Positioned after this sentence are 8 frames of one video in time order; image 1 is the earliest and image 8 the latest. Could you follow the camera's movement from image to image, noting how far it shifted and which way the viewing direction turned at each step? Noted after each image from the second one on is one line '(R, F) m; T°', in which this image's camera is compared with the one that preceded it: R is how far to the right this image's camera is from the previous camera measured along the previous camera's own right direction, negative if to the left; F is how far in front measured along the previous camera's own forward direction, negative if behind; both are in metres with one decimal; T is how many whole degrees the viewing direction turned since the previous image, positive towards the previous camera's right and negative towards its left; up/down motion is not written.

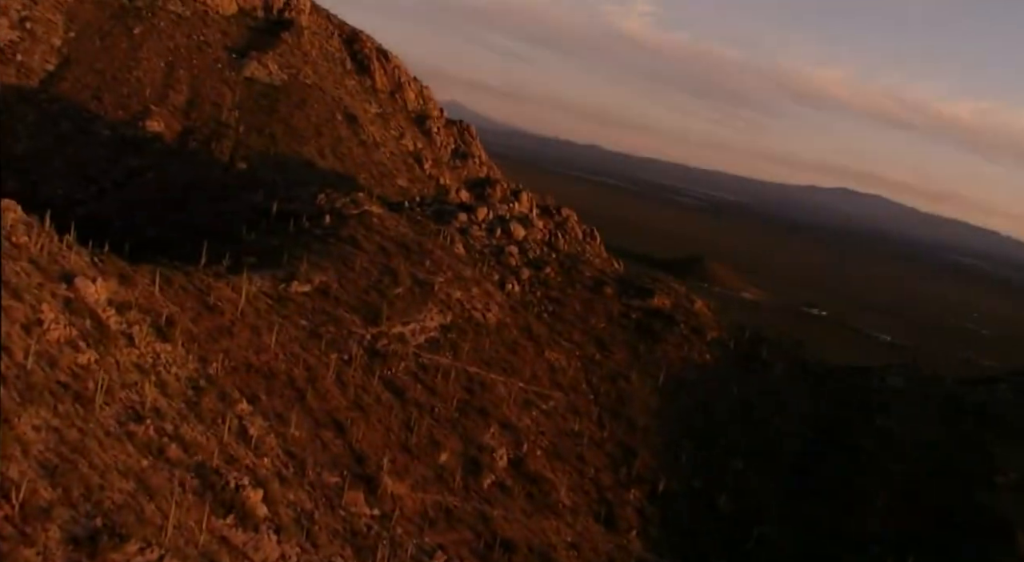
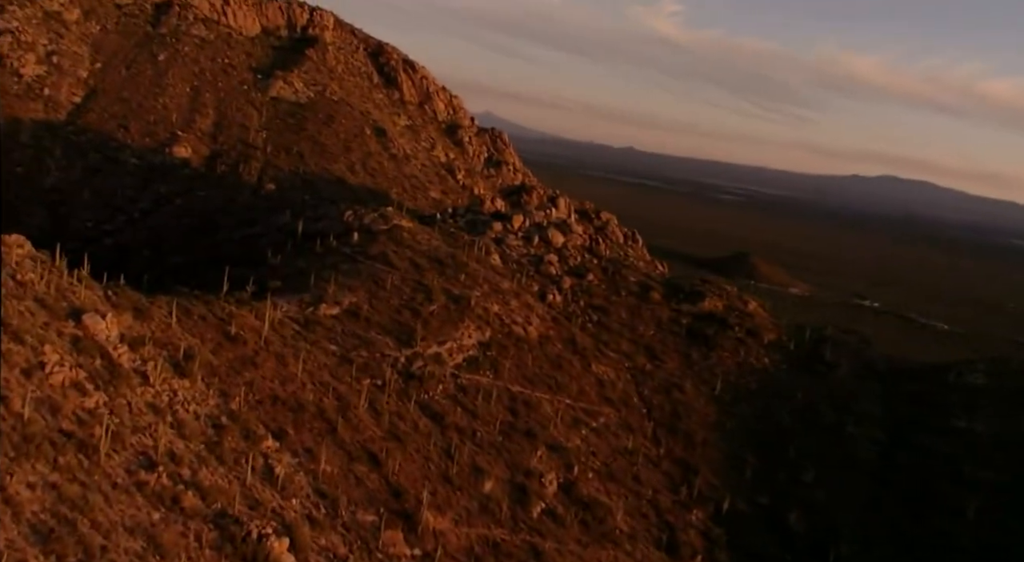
(+0.1, +1.8) m; -2°
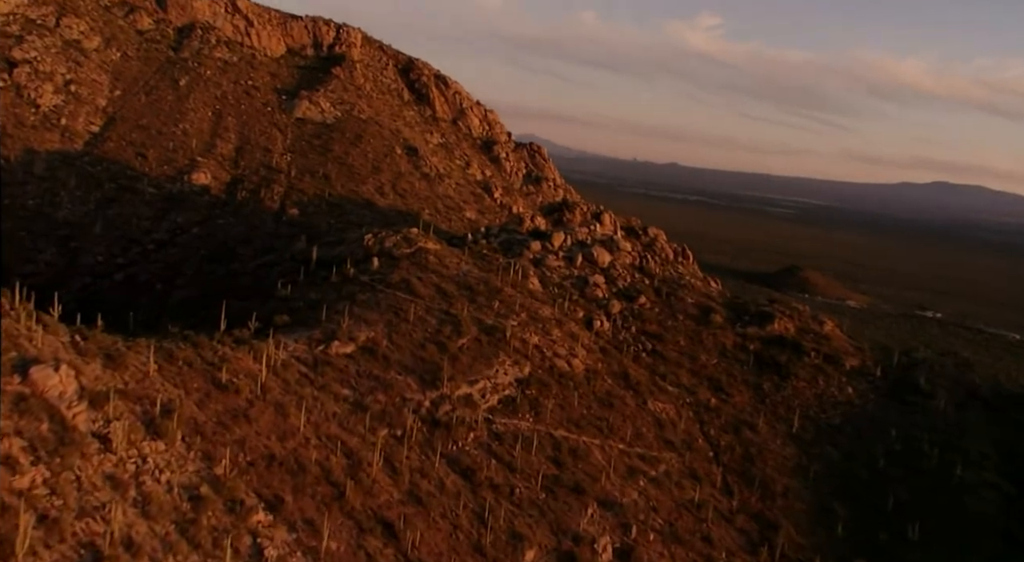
(+0.2, +3.8) m; -3°
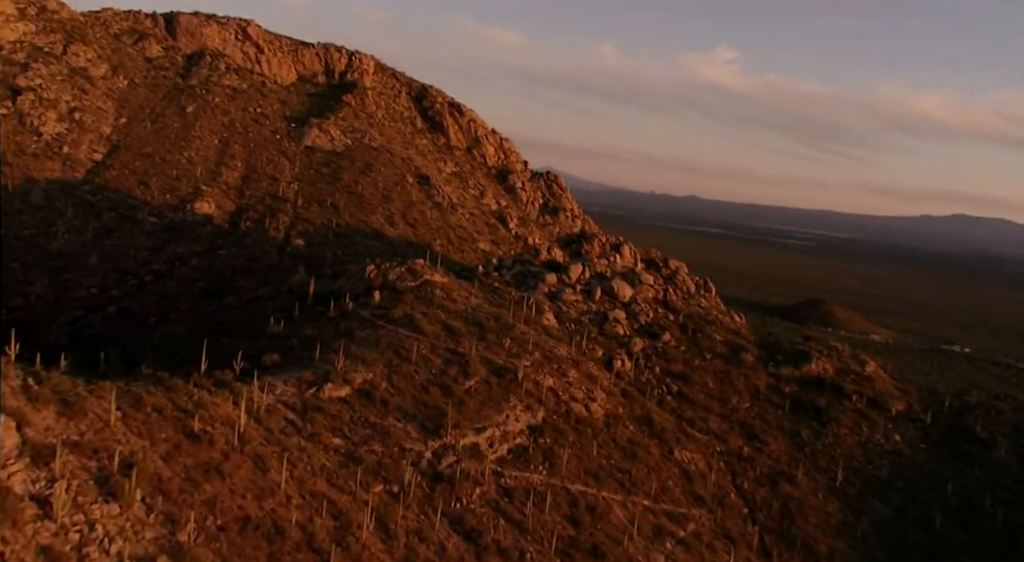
(+0.1, +2.3) m; -1°
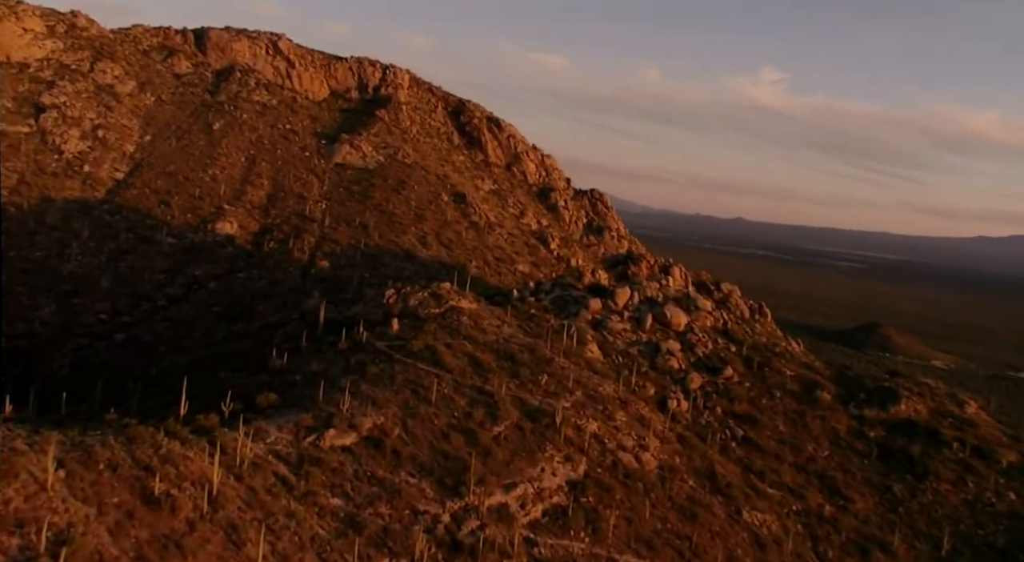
(+0.2, +3.5) m; -3°
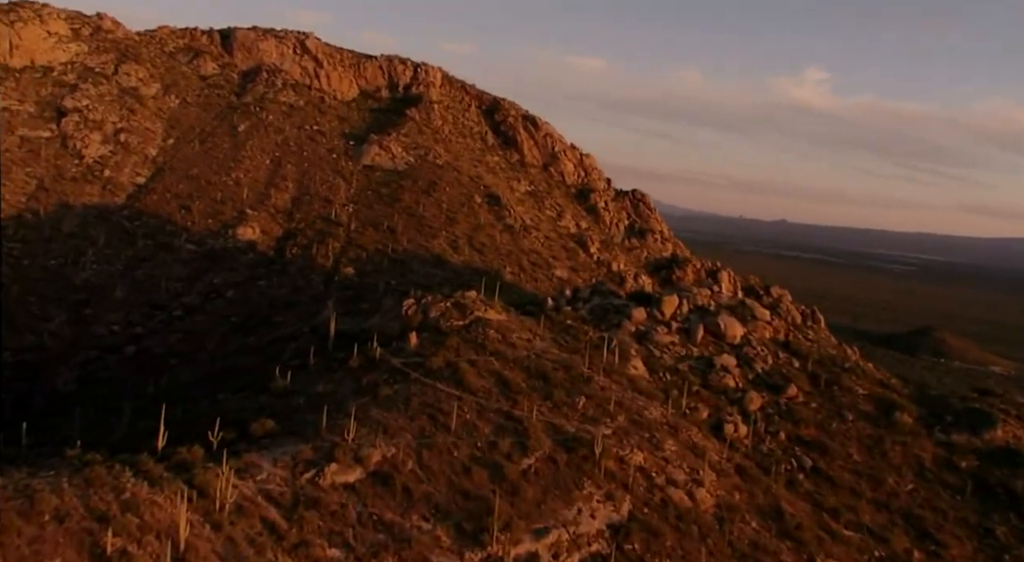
(+0.2, +2.8) m; -2°
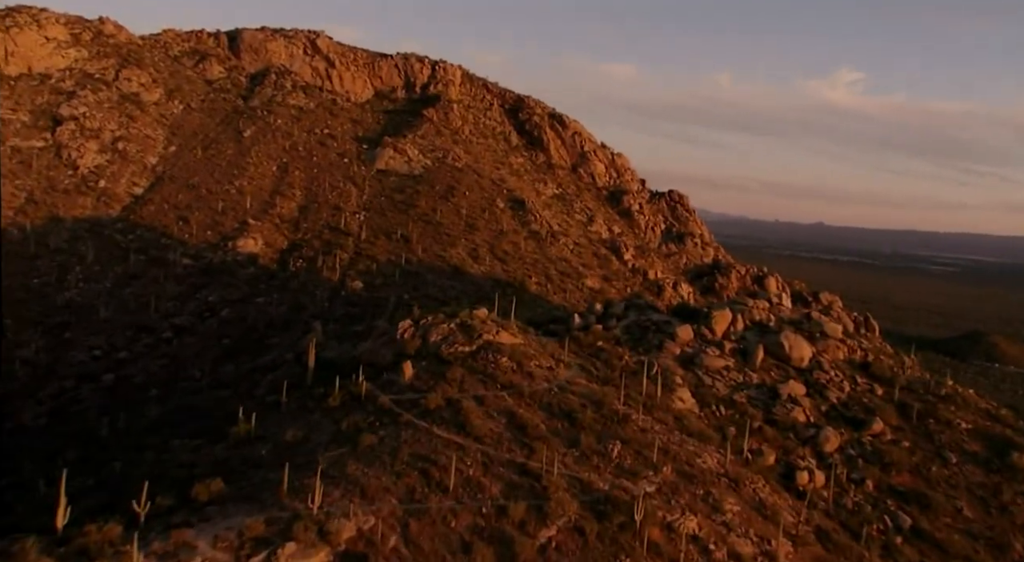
(+0.3, +4.0) m; -2°
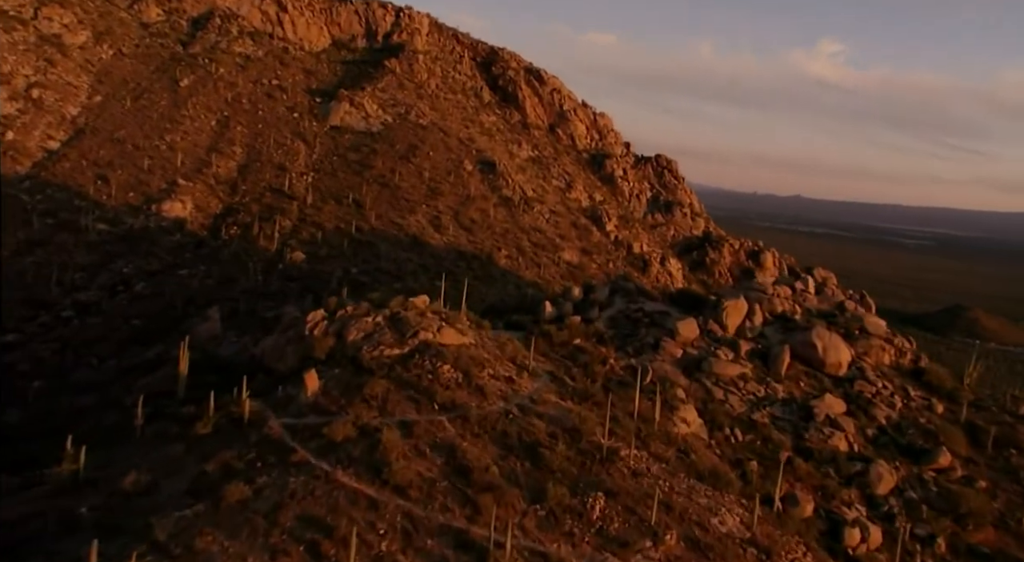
(+0.4, +4.6) m; +1°
